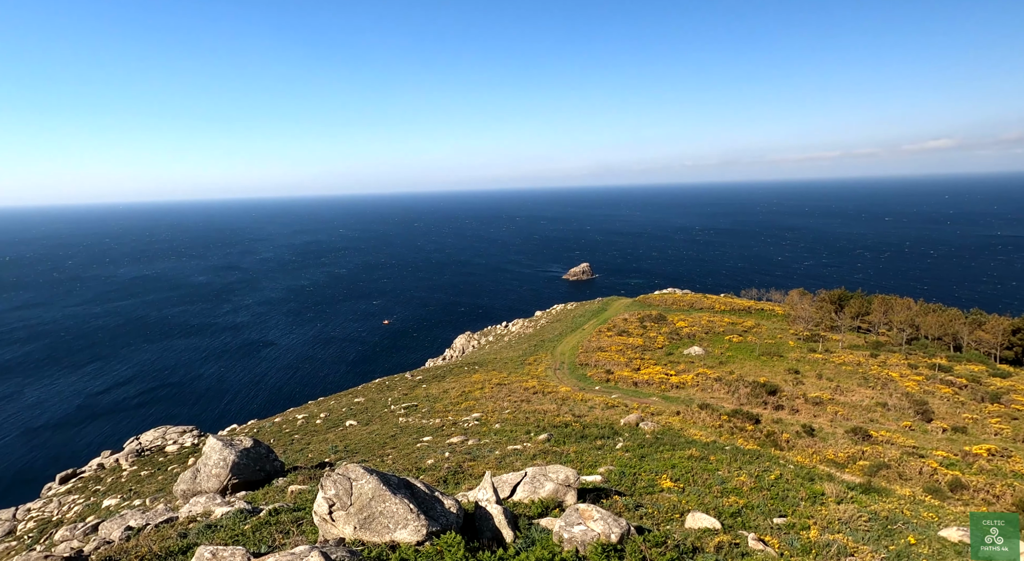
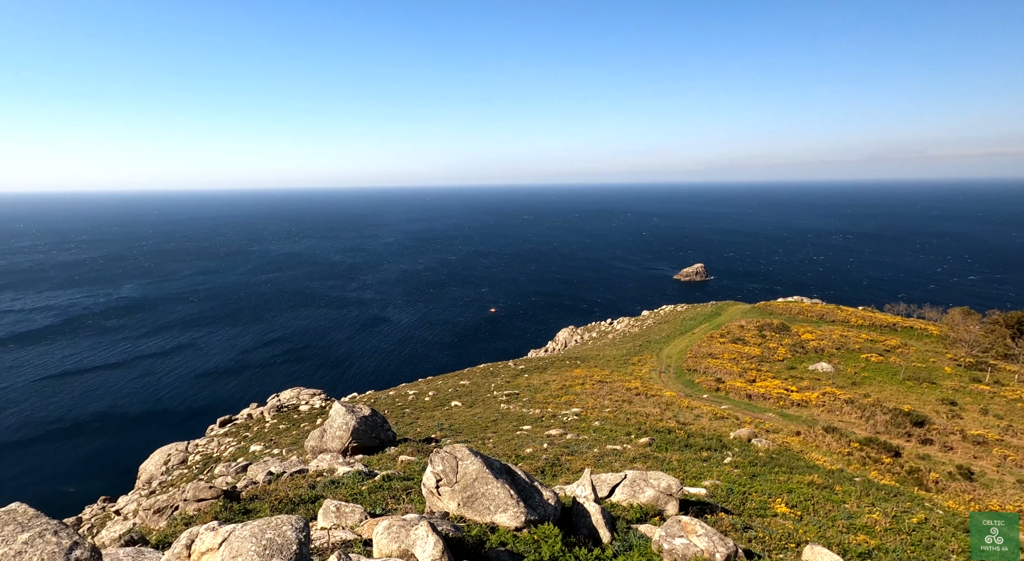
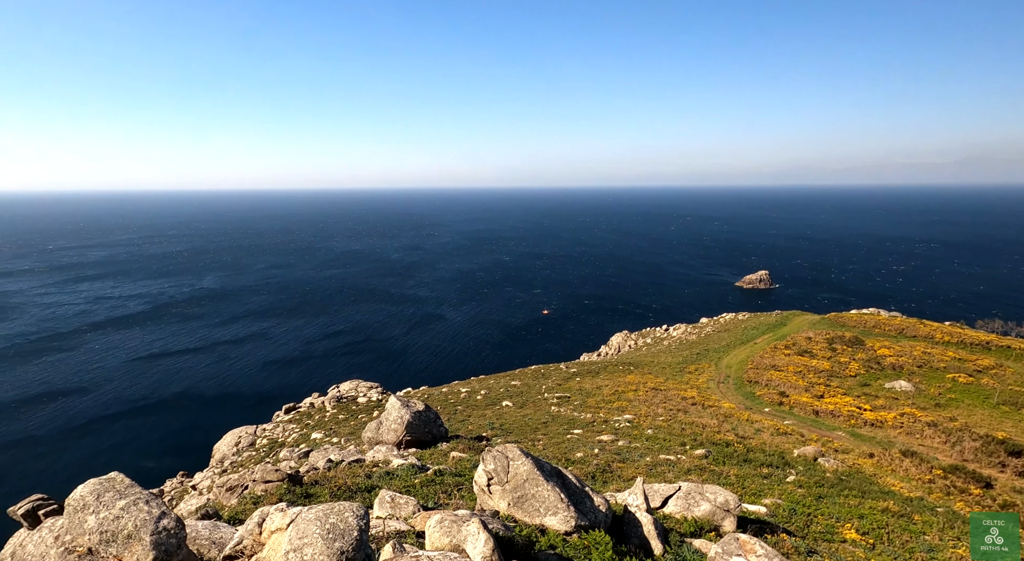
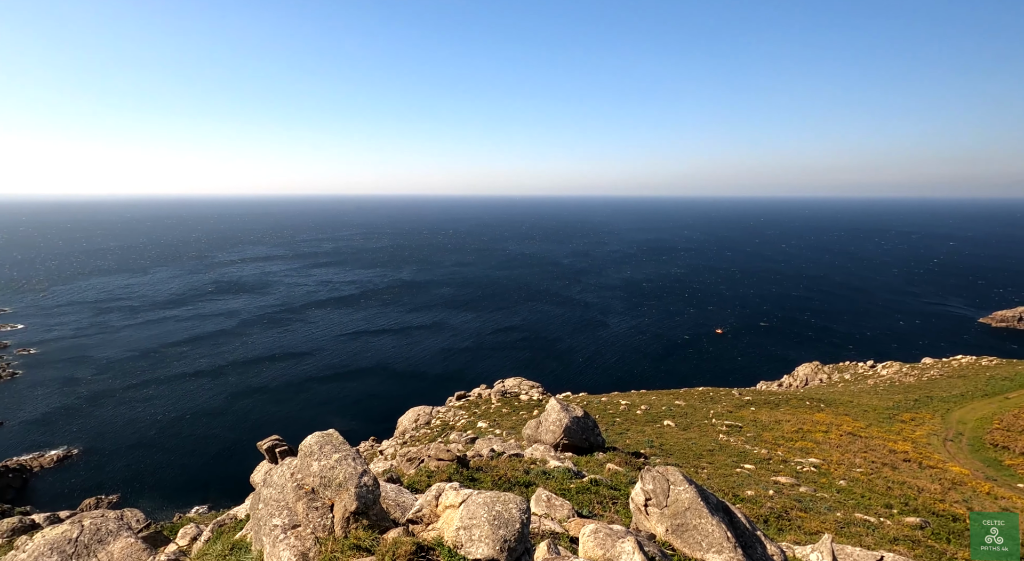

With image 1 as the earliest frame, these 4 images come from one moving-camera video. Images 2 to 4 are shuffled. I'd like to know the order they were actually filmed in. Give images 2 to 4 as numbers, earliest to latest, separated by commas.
2, 3, 4
